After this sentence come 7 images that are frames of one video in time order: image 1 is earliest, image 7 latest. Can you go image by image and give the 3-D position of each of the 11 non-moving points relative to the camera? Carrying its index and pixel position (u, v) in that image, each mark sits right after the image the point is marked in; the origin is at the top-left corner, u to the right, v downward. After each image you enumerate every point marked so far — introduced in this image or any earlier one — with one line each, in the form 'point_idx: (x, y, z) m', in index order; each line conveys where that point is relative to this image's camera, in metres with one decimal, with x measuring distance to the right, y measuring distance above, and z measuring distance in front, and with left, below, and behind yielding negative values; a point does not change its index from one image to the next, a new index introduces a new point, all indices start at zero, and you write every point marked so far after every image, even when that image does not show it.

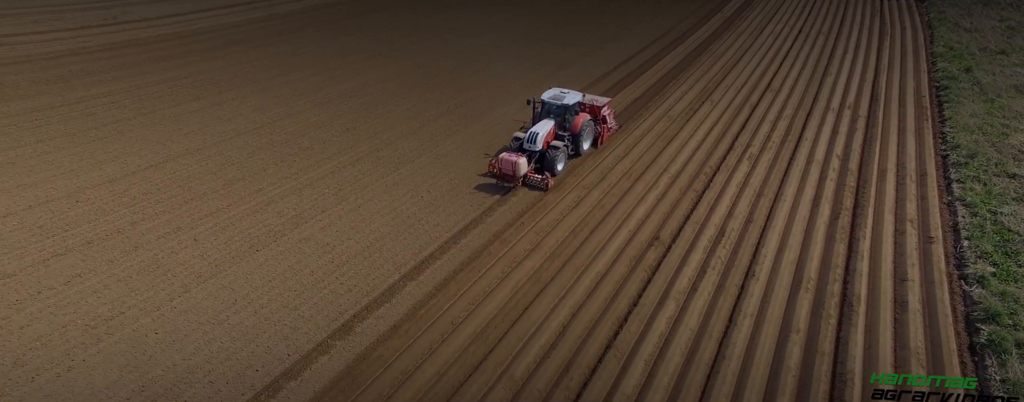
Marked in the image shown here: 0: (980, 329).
0: (+6.5, -1.8, +7.2) m
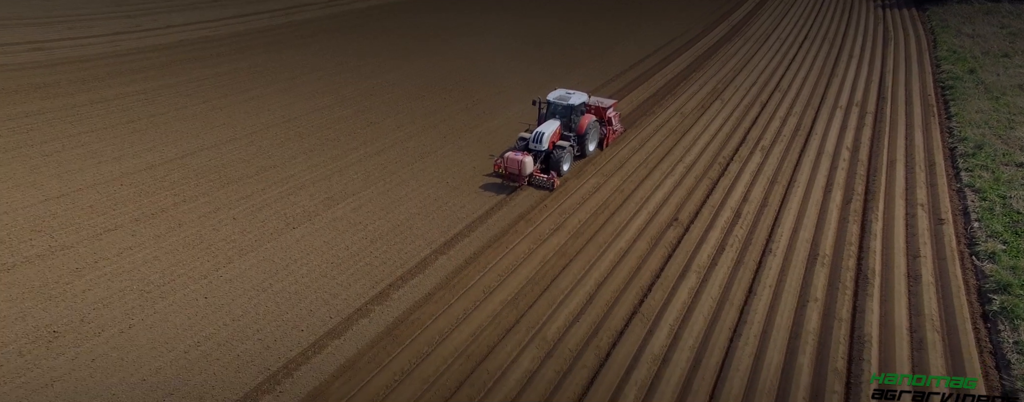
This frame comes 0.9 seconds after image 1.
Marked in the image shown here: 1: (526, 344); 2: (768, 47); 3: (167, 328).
0: (+6.9, -1.4, +7.5) m
1: (+0.2, -1.8, +6.6) m
2: (+9.7, +5.7, +19.4) m
3: (-4.5, -1.6, +6.7) m
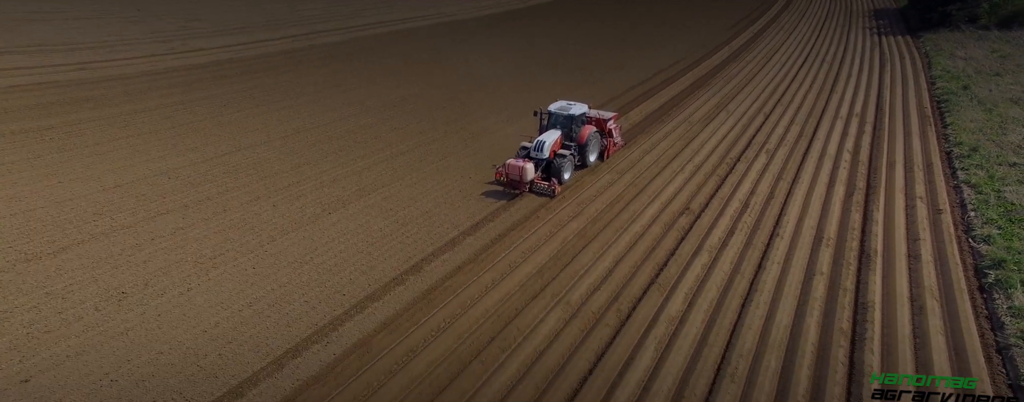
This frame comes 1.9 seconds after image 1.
0: (+7.3, -1.1, +8.0) m
1: (+0.6, -1.5, +7.2) m
2: (+10.1, +5.2, +20.3) m
3: (-4.1, -1.2, +7.3) m
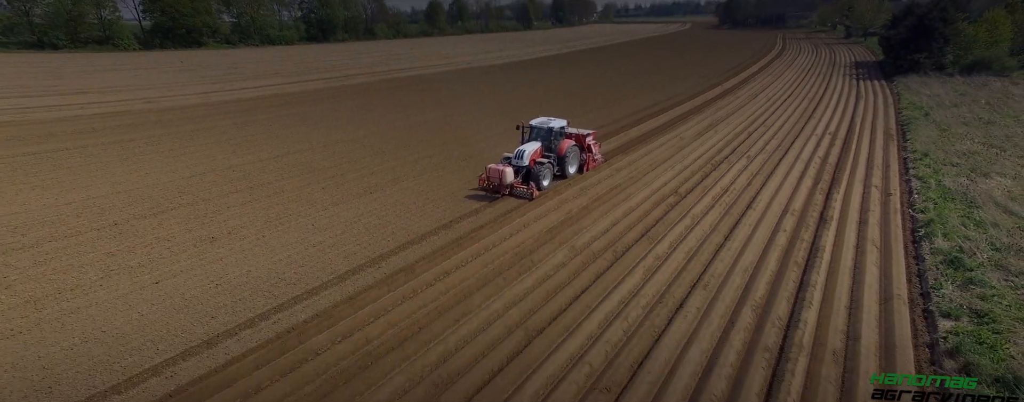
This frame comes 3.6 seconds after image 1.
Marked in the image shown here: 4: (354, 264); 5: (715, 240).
0: (+7.6, -0.5, +9.6) m
1: (+0.8, -0.8, +8.8) m
2: (+10.5, +4.3, +22.6) m
3: (-3.9, -0.6, +9.0) m
4: (-2.5, -1.0, +8.2) m
5: (+3.5, -0.7, +9.2) m
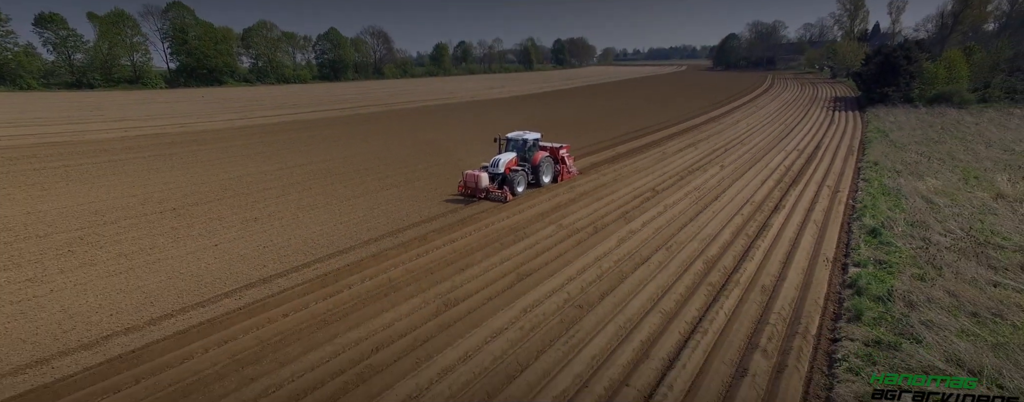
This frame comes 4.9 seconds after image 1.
0: (+7.5, -0.3, +11.3) m
1: (+0.7, -0.5, +10.5) m
2: (+10.5, +3.5, +24.6) m
3: (-4.0, -0.3, +10.8) m
4: (-2.6, -0.6, +9.9) m
5: (+3.4, -0.5, +10.9) m
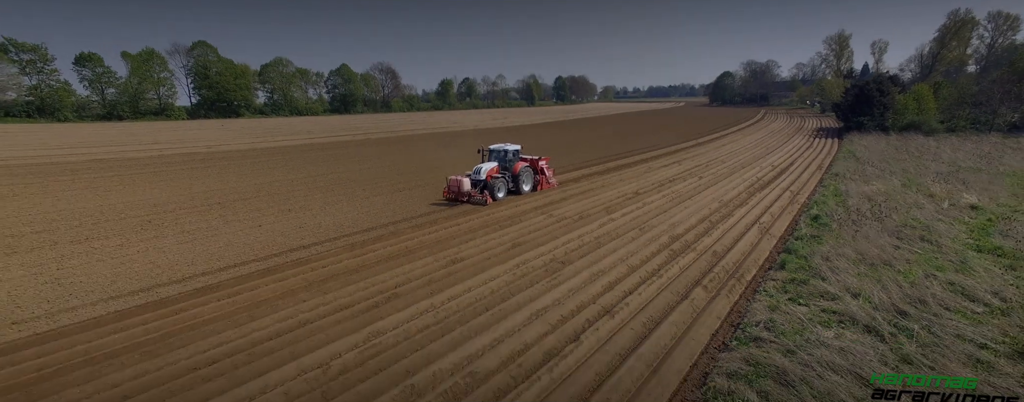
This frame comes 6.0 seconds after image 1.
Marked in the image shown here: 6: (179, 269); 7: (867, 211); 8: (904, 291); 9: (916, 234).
0: (+7.4, -0.2, +13.0) m
1: (+0.6, -0.4, +12.3) m
2: (+10.5, +2.6, +26.5) m
3: (-4.0, -0.2, +12.5) m
4: (-2.7, -0.4, +11.6) m
5: (+3.4, -0.3, +12.6) m
6: (-5.3, -1.1, +8.3) m
7: (+7.9, -0.2, +11.6) m
8: (+5.2, -1.2, +7.0) m
9: (+7.4, -0.6, +9.6) m
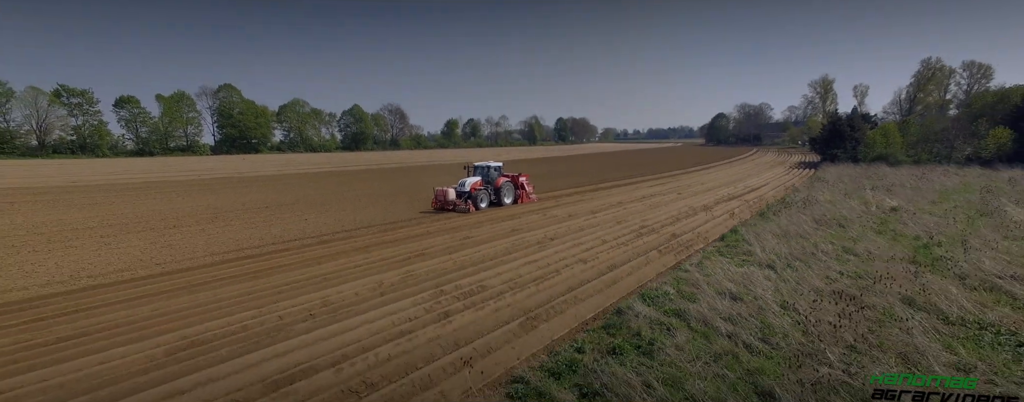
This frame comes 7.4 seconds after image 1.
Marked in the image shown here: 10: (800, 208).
0: (+7.4, -0.4, +15.4) m
1: (+0.6, -0.4, +14.7) m
2: (+10.6, +1.3, +29.1) m
3: (-4.0, -0.3, +15.0) m
4: (-2.7, -0.5, +14.1) m
5: (+3.4, -0.4, +15.0) m
6: (-5.4, -0.8, +10.7) m
7: (+7.9, -0.2, +14.0) m
8: (+5.2, -0.8, +9.3) m
9: (+7.4, -0.4, +12.0) m
10: (+7.8, -0.3, +14.0) m
